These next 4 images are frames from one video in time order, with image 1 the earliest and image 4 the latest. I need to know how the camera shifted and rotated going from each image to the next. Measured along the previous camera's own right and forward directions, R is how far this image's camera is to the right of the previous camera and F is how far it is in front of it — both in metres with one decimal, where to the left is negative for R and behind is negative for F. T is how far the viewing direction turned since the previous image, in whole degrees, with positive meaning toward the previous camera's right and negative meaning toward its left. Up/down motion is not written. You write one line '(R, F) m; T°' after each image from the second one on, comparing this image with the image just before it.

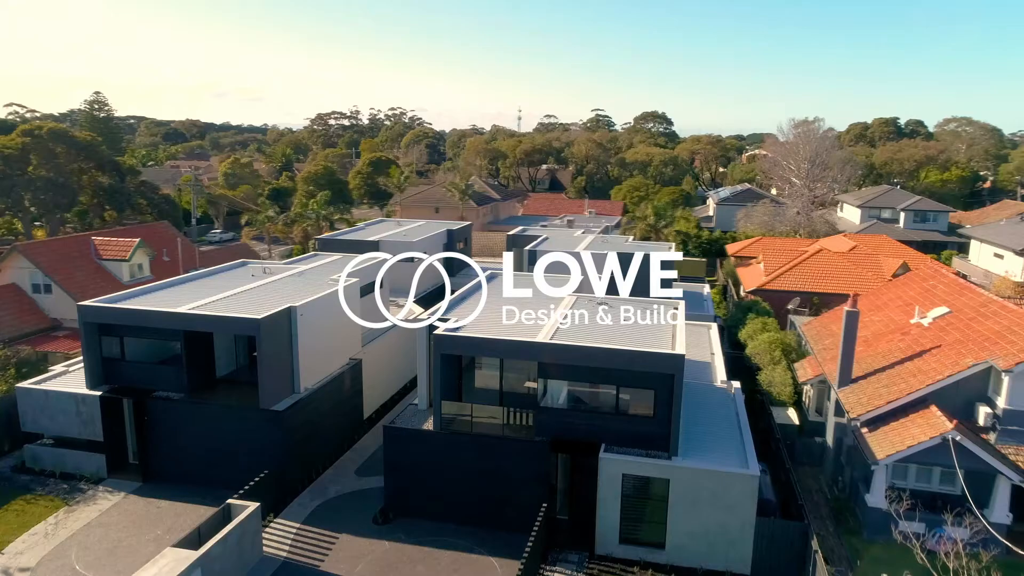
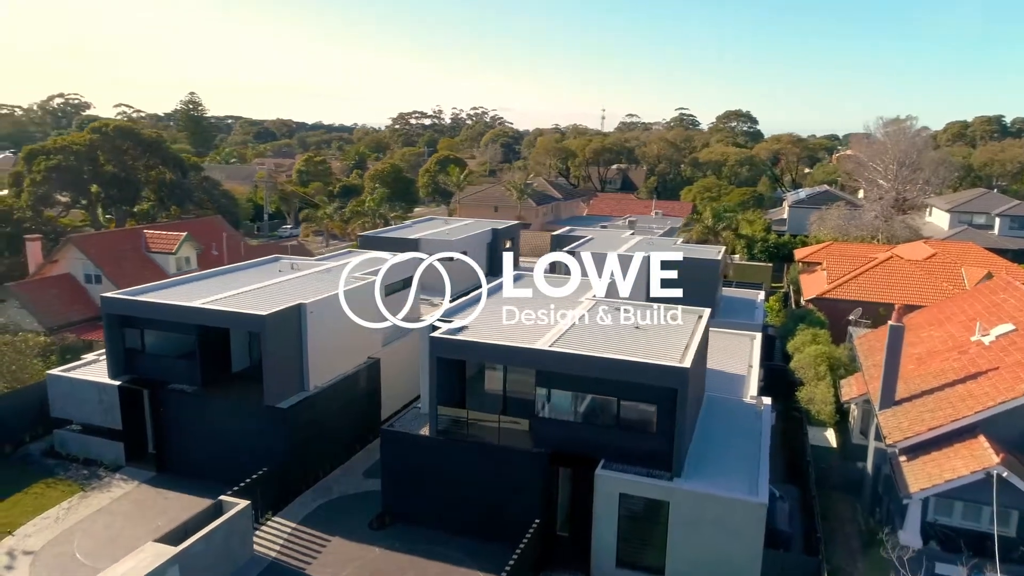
(+1.4, +0.7) m; -7°
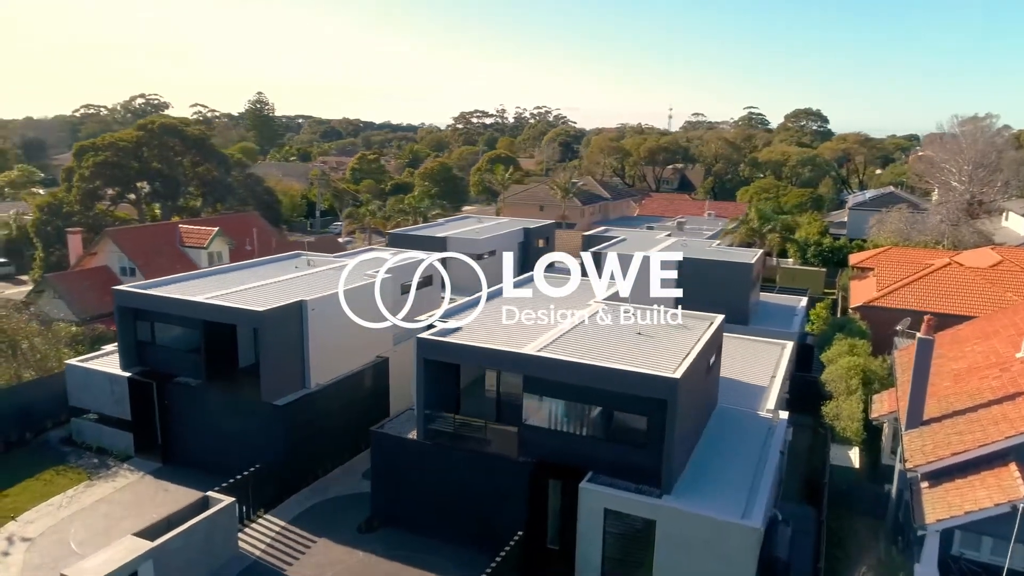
(+1.2, +0.6) m; -5°
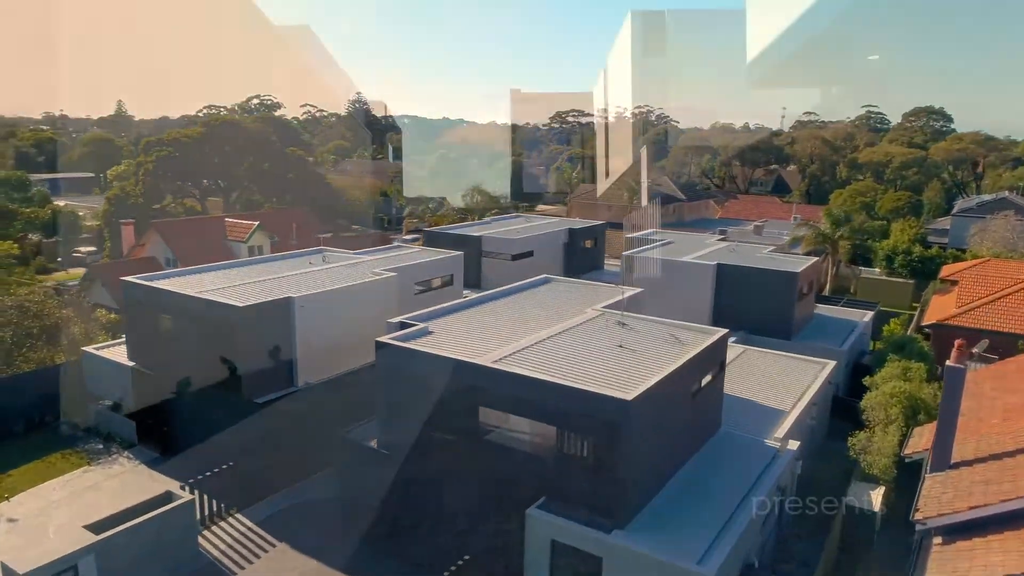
(+2.2, +1.0) m; -8°
